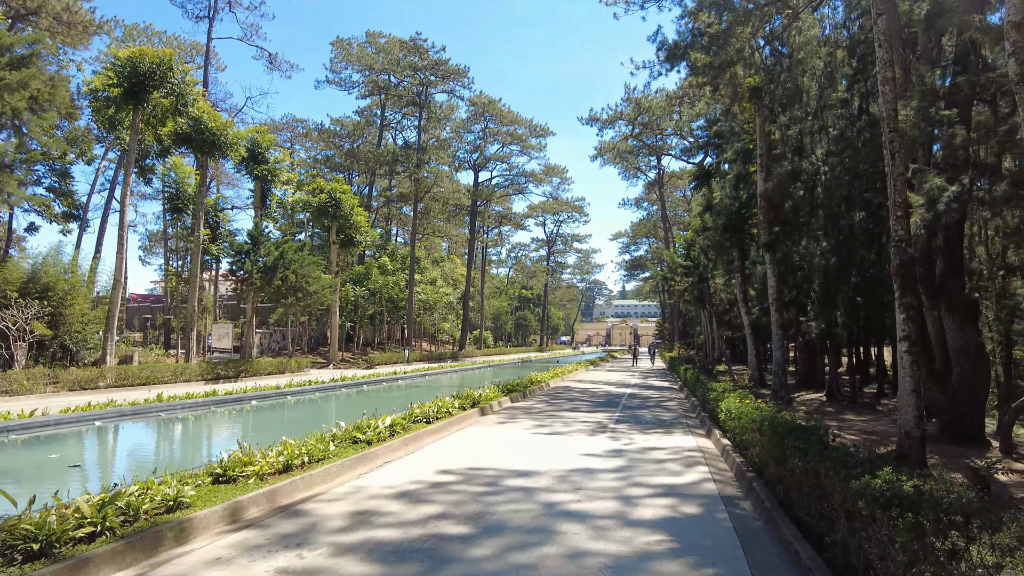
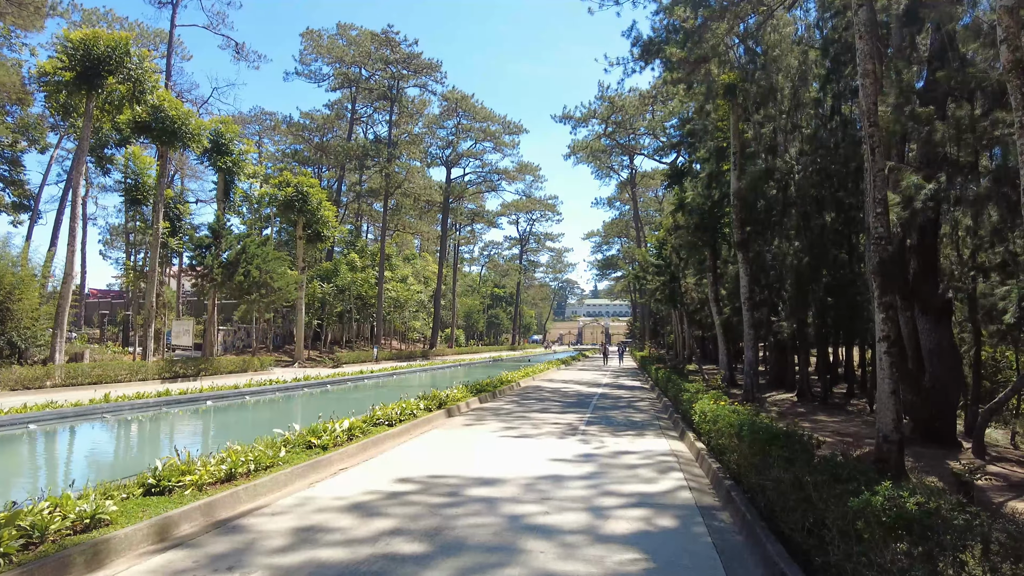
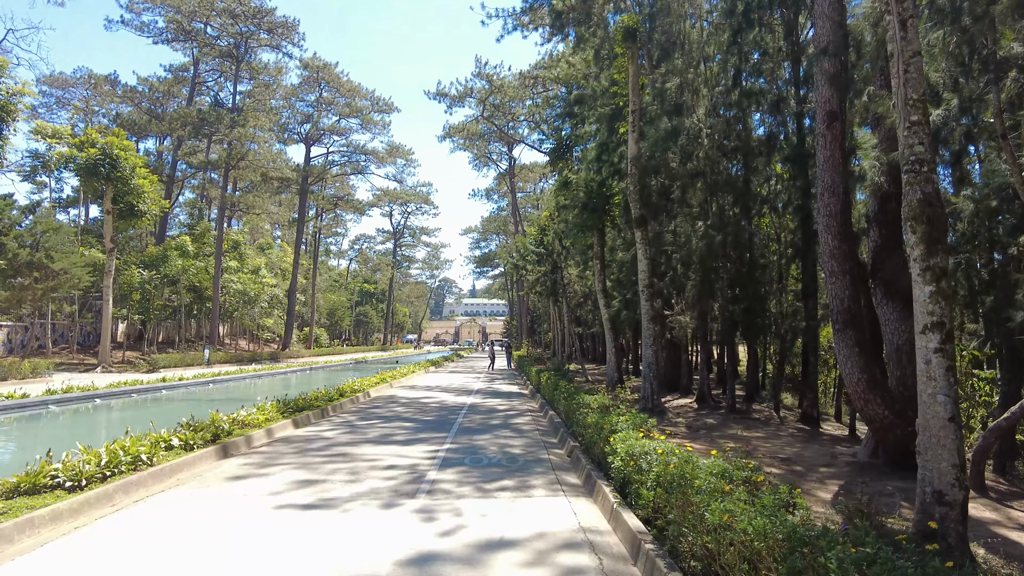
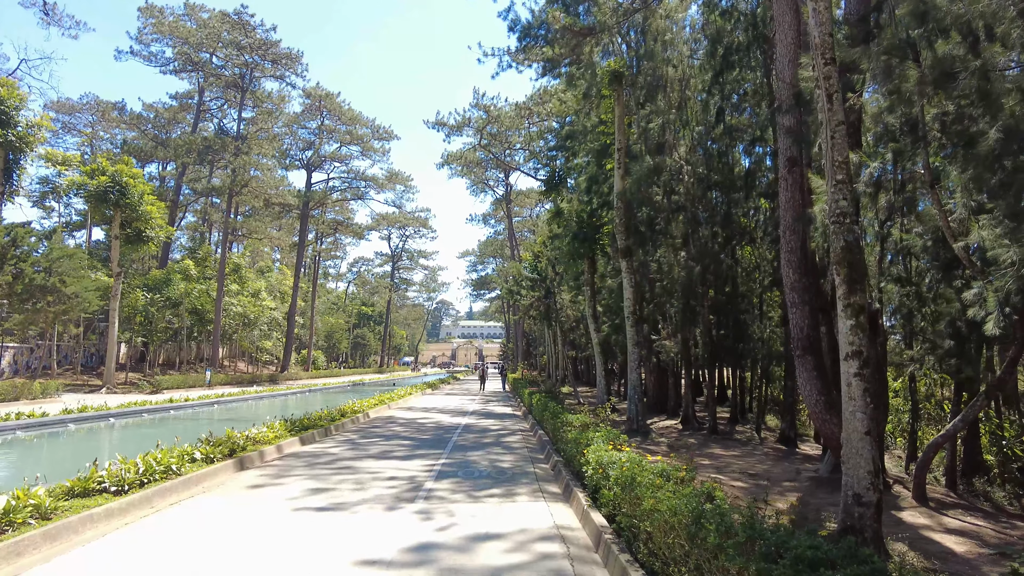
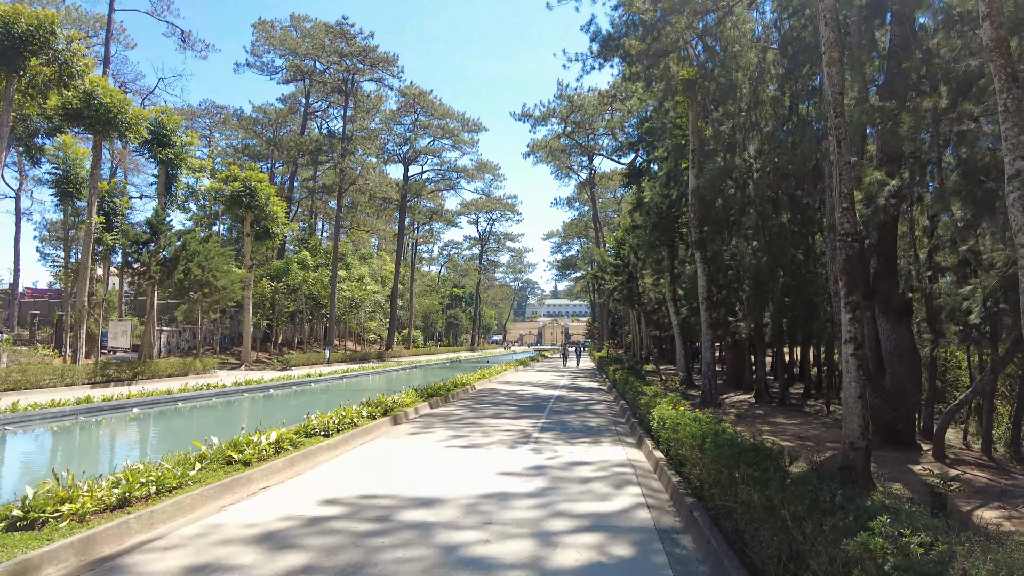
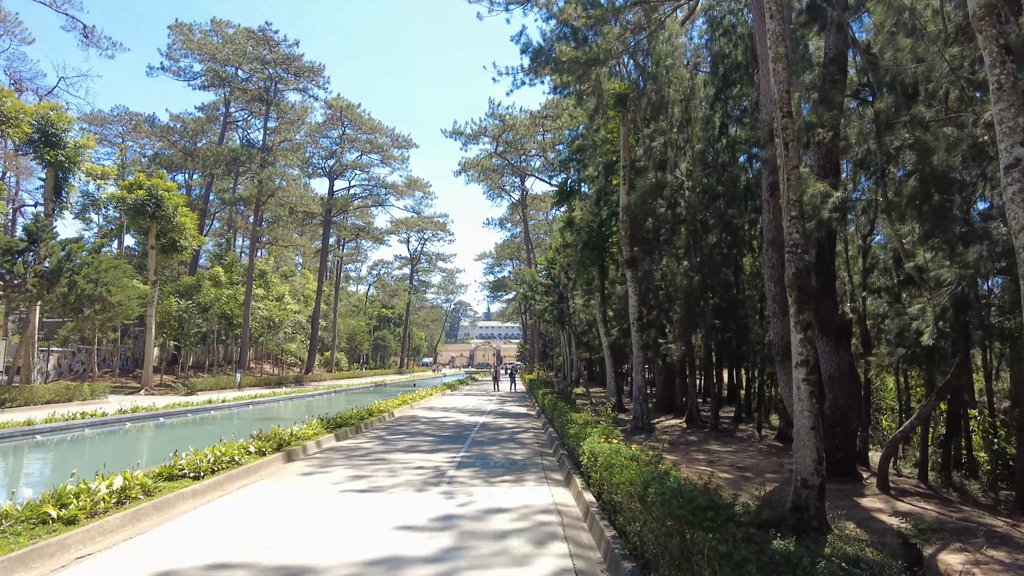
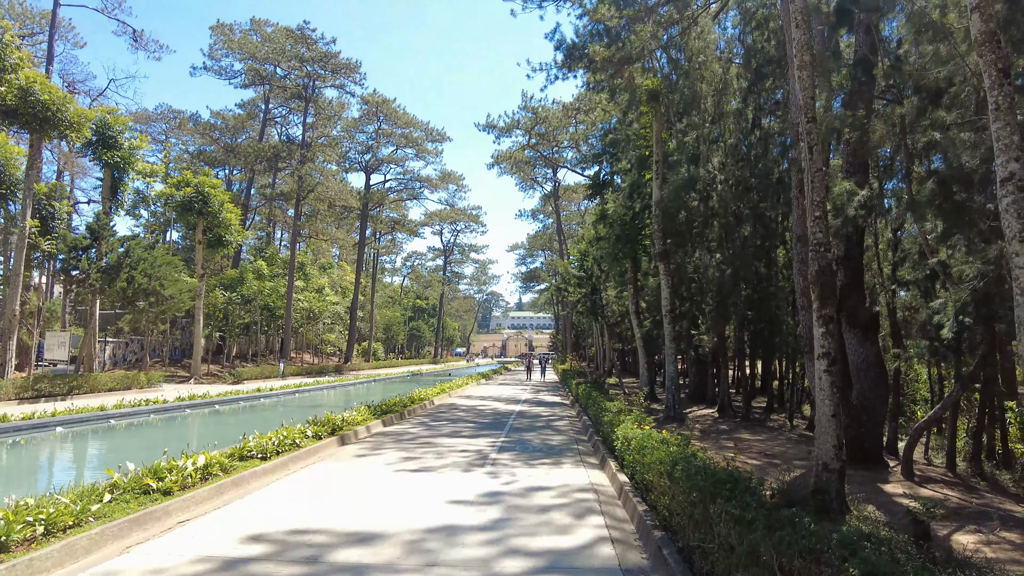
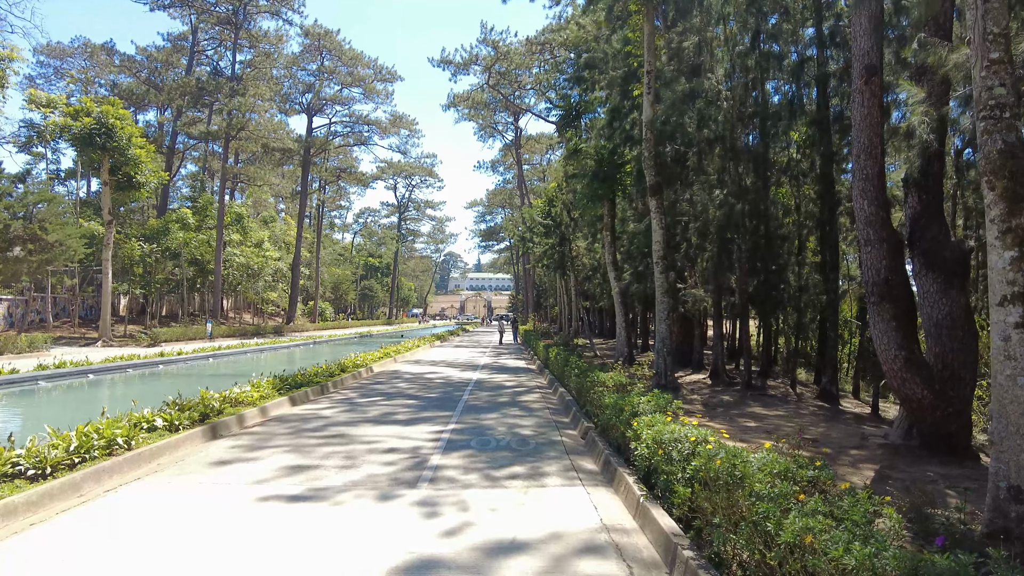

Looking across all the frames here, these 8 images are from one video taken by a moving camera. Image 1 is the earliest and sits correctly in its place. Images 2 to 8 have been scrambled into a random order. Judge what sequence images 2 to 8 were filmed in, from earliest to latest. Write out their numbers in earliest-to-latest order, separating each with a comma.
2, 5, 7, 6, 4, 3, 8
